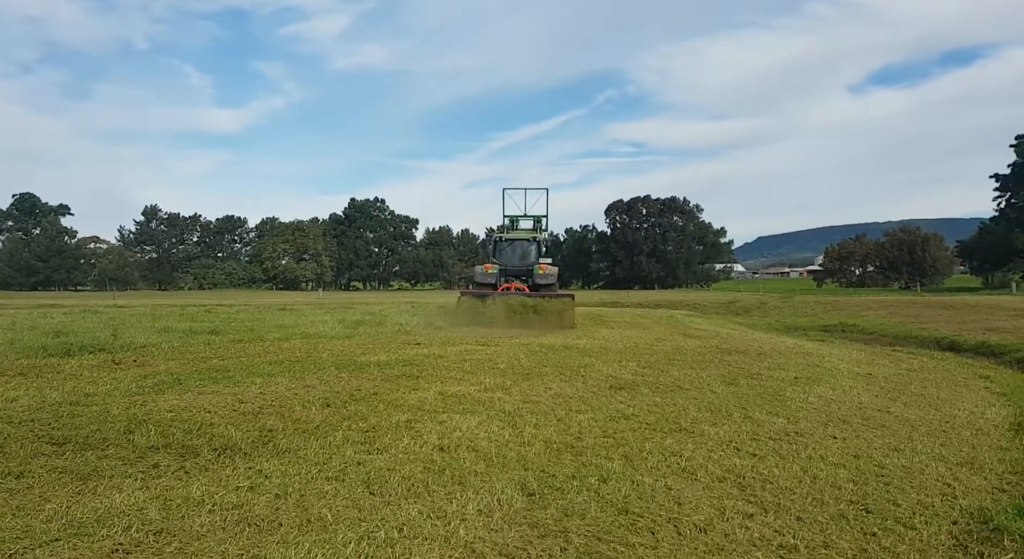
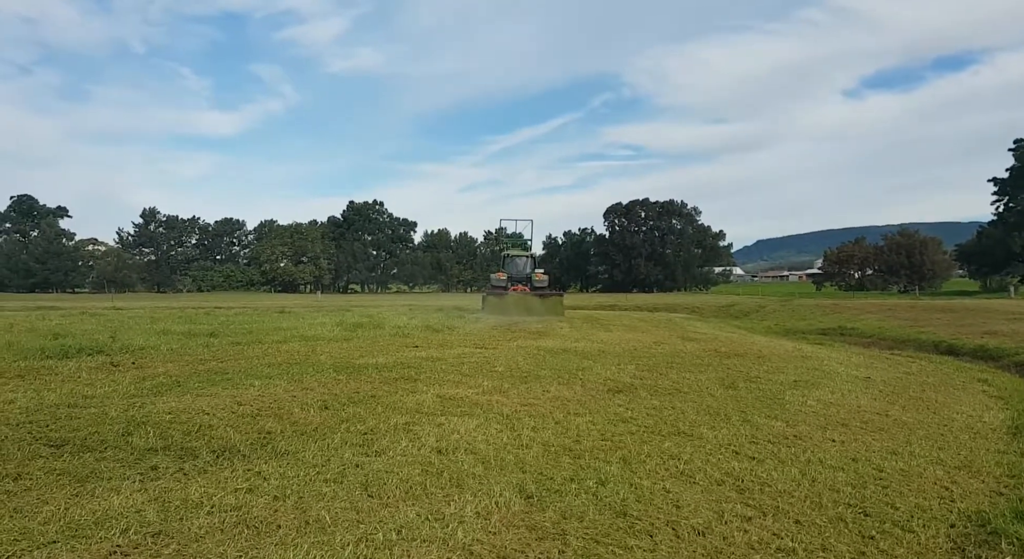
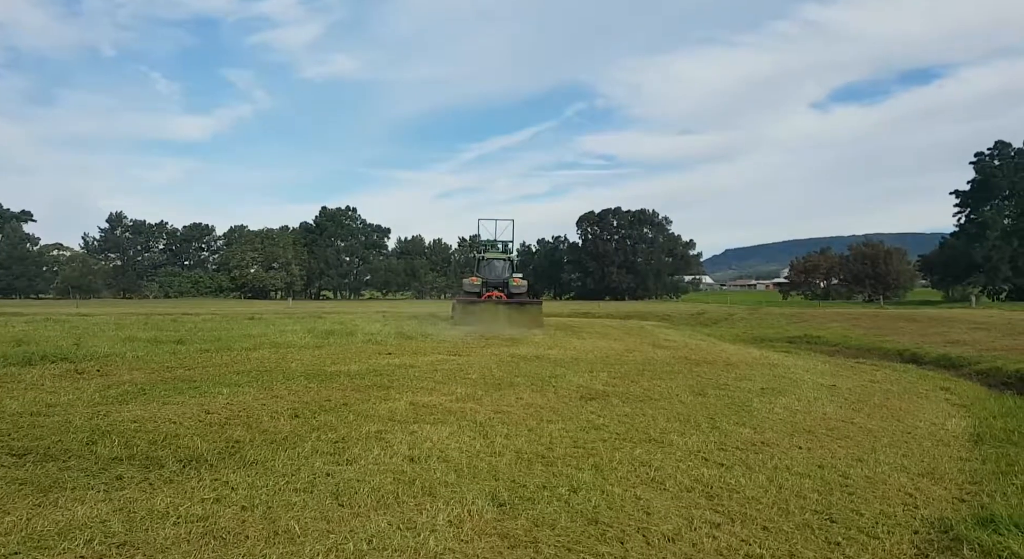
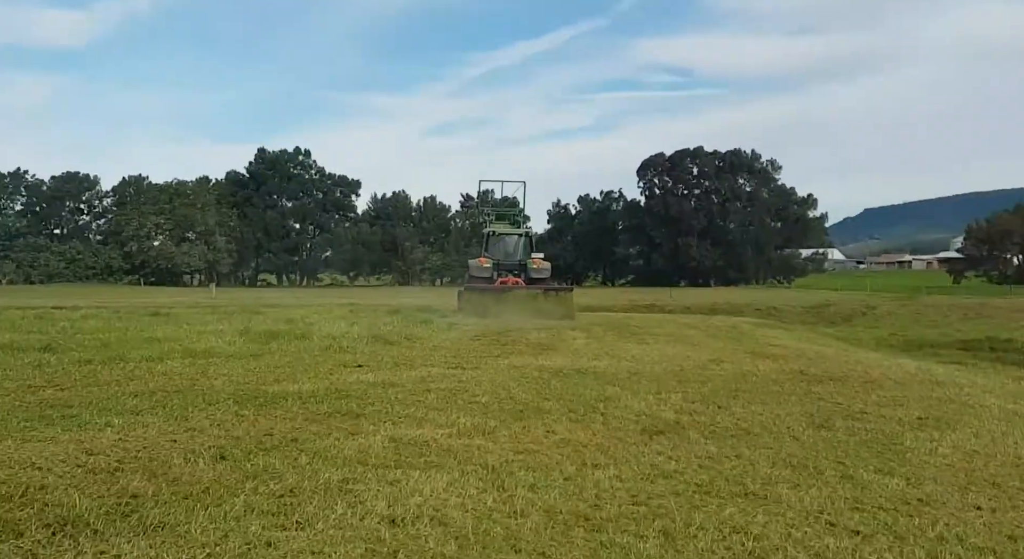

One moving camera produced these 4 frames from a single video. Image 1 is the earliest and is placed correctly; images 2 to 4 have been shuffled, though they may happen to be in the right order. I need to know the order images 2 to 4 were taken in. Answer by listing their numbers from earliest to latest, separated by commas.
3, 2, 4
